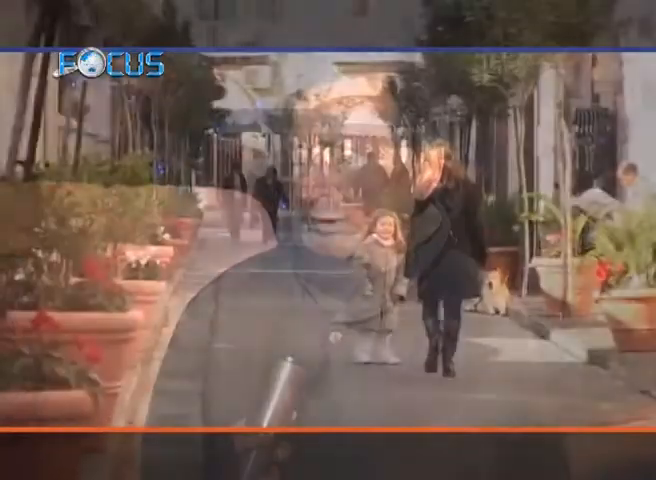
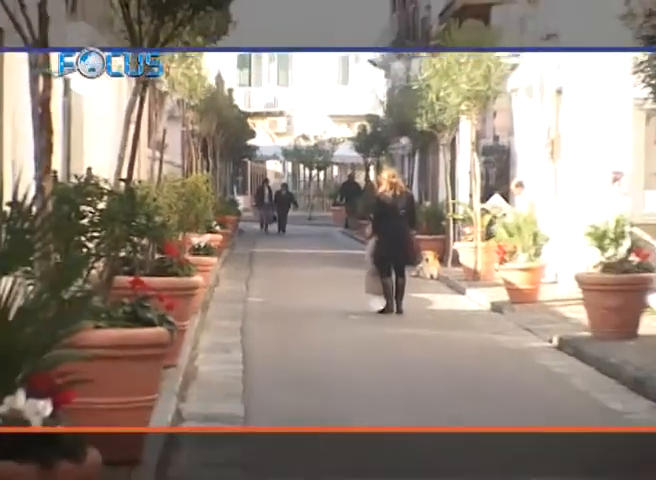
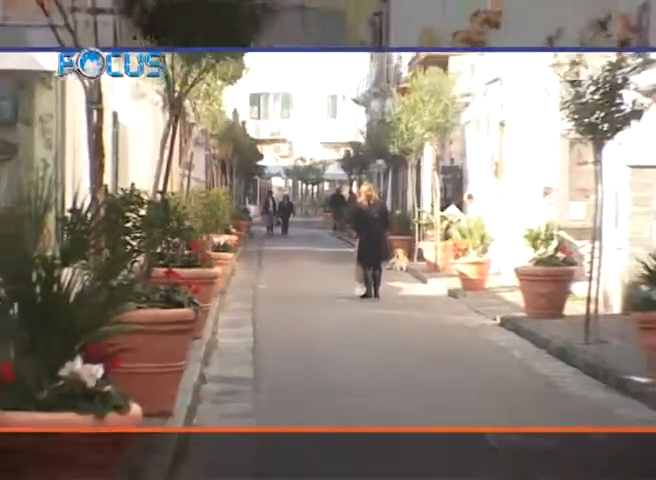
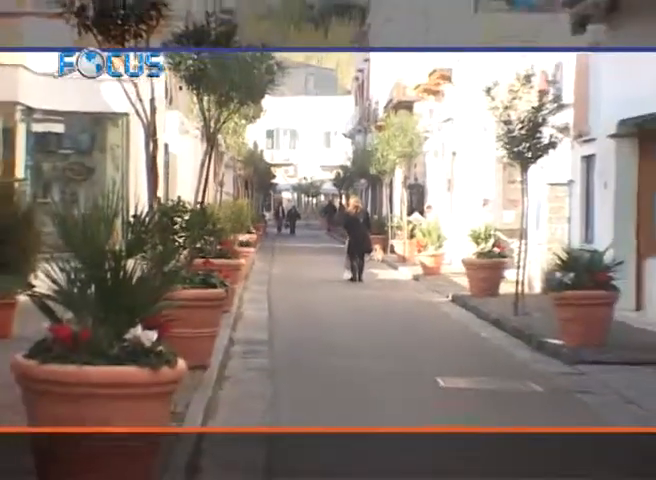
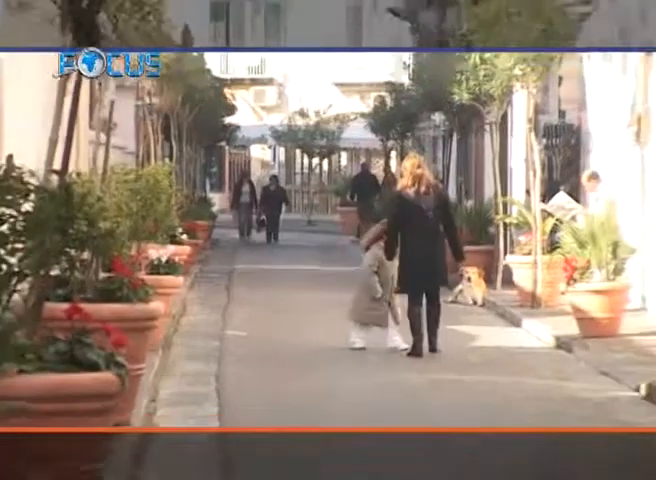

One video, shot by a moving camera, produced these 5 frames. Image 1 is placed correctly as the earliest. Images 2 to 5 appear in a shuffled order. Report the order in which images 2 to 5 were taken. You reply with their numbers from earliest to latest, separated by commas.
5, 2, 3, 4
